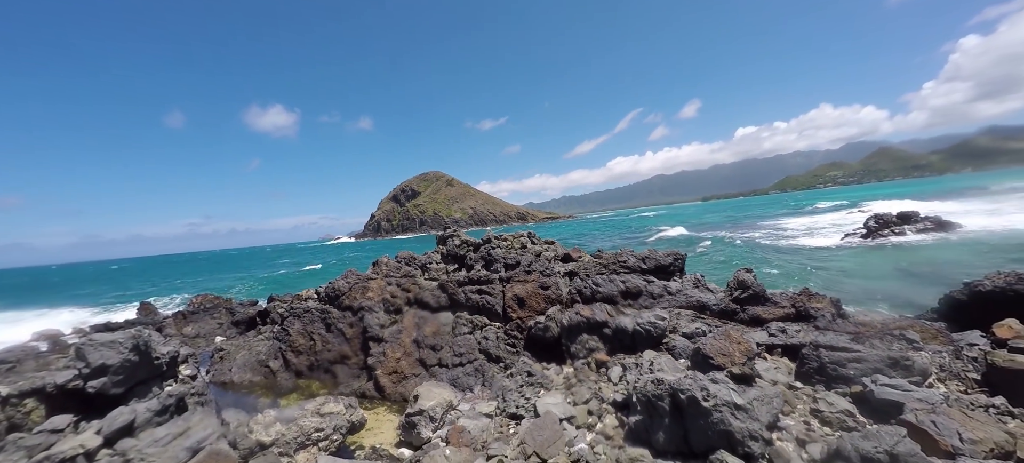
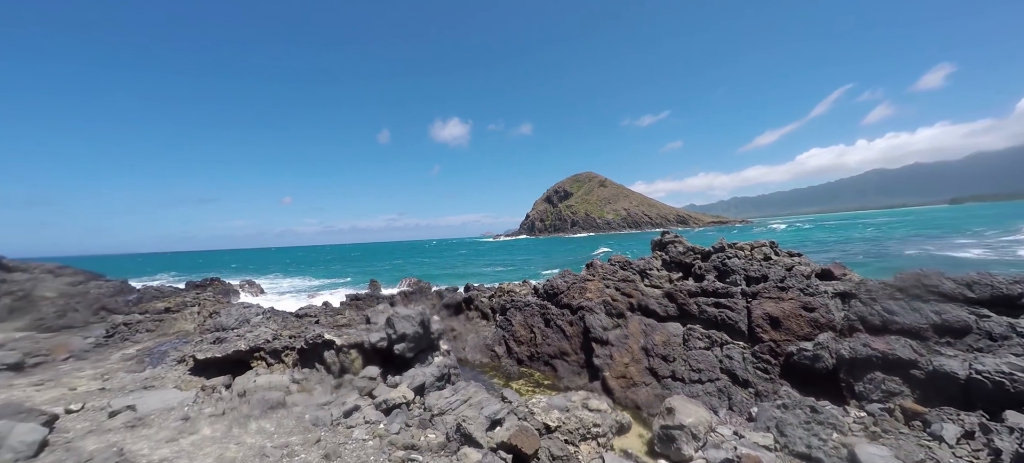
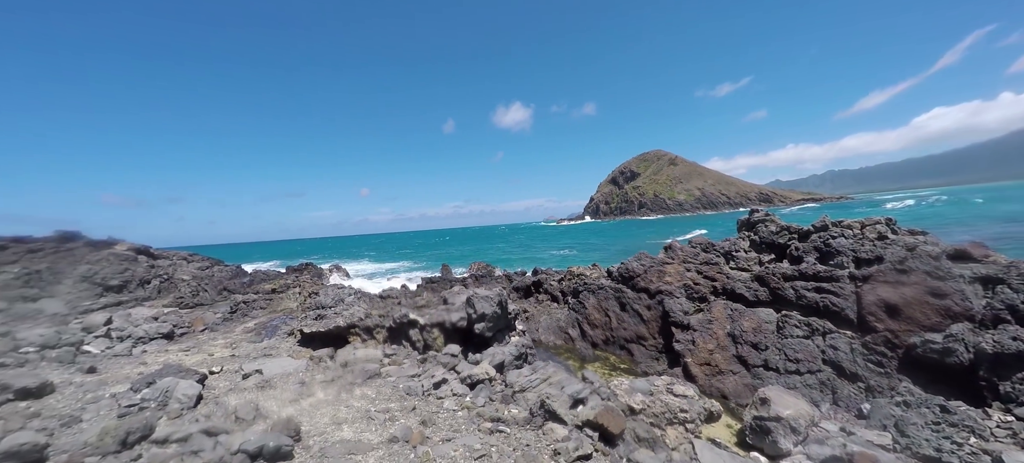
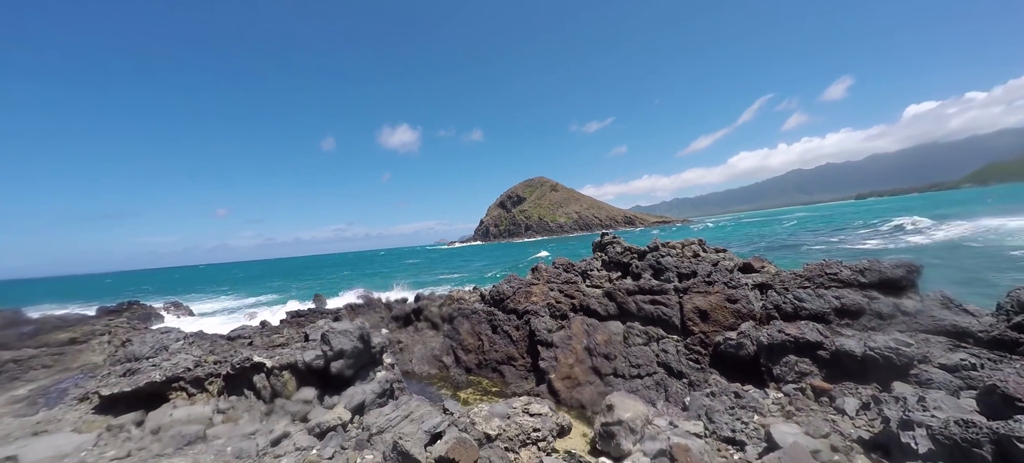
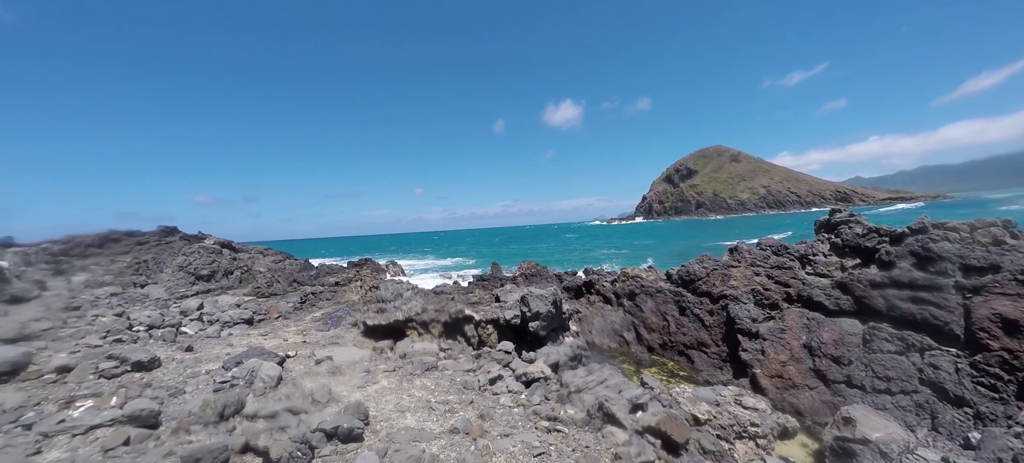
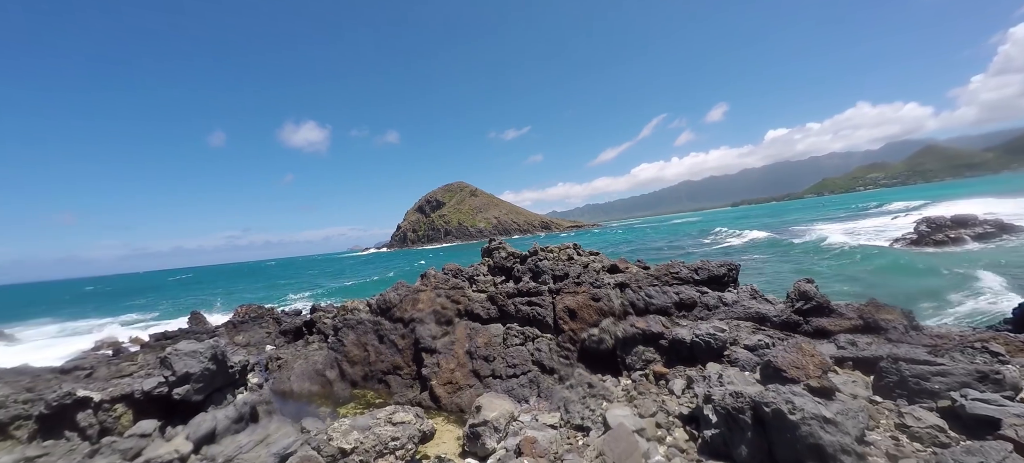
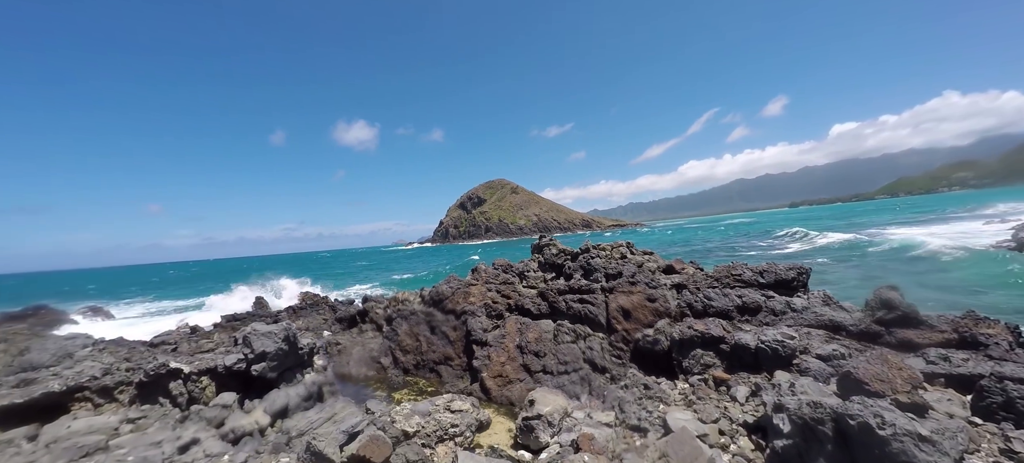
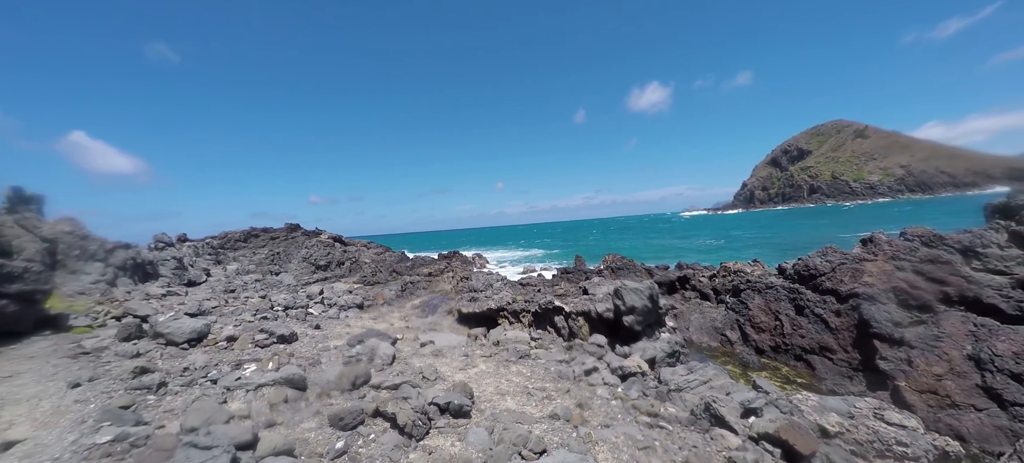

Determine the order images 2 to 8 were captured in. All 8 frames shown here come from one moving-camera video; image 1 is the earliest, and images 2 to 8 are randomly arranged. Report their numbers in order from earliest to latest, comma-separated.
6, 7, 4, 2, 3, 5, 8
